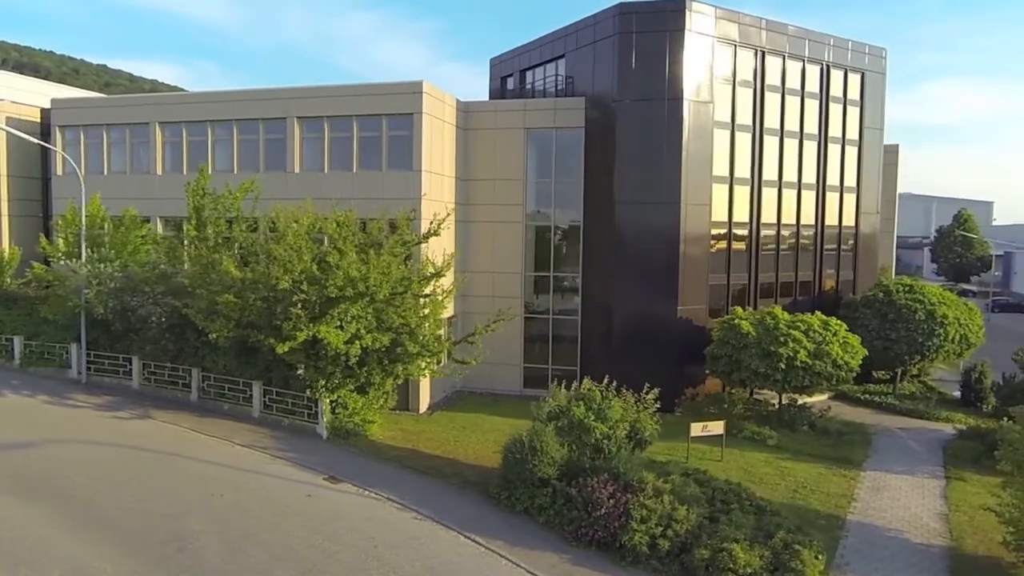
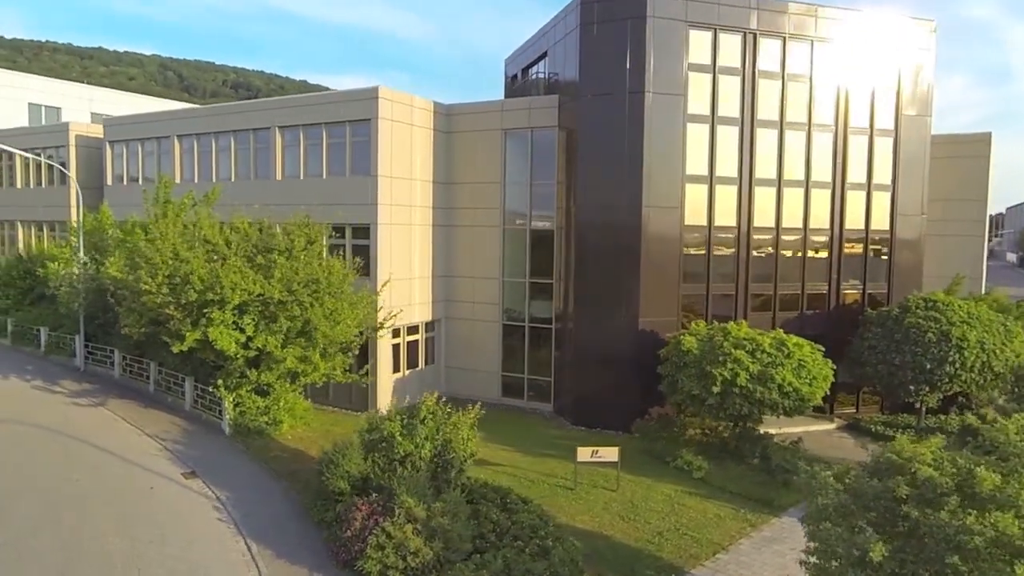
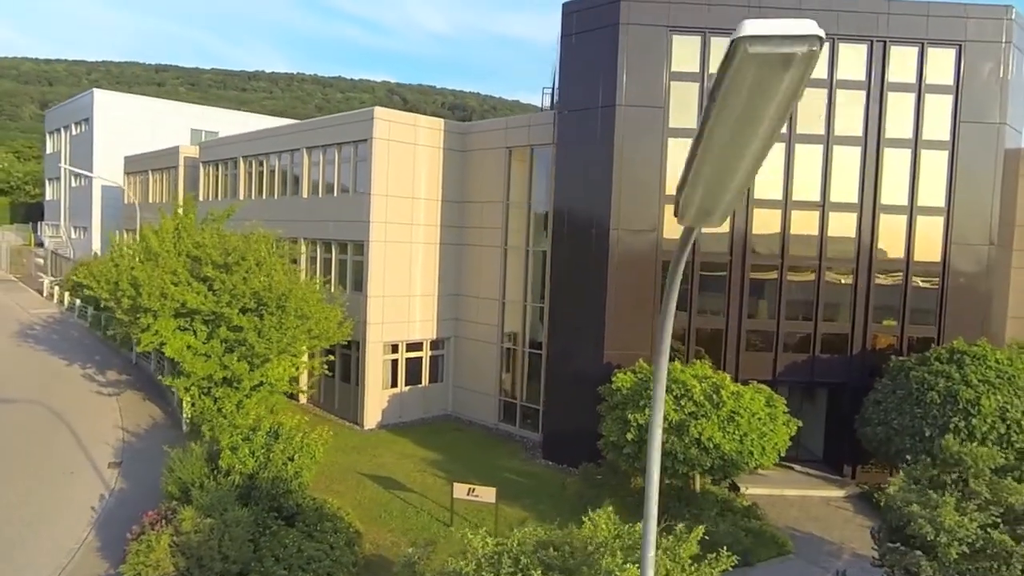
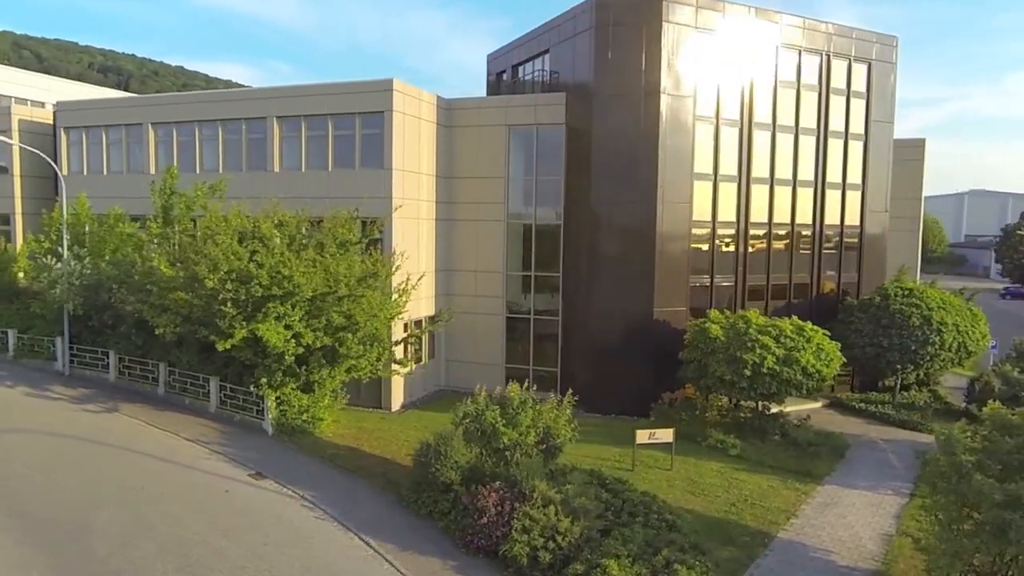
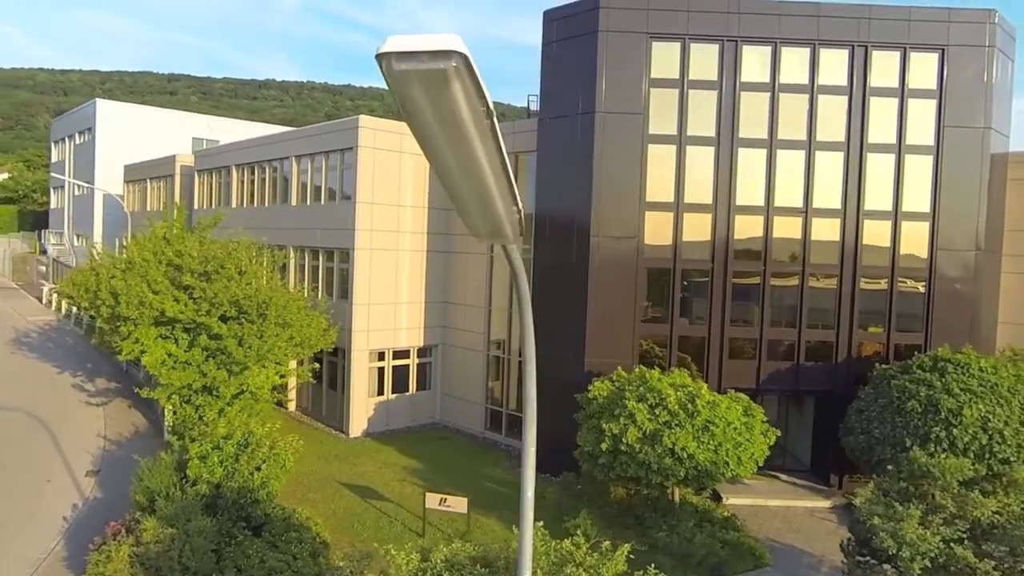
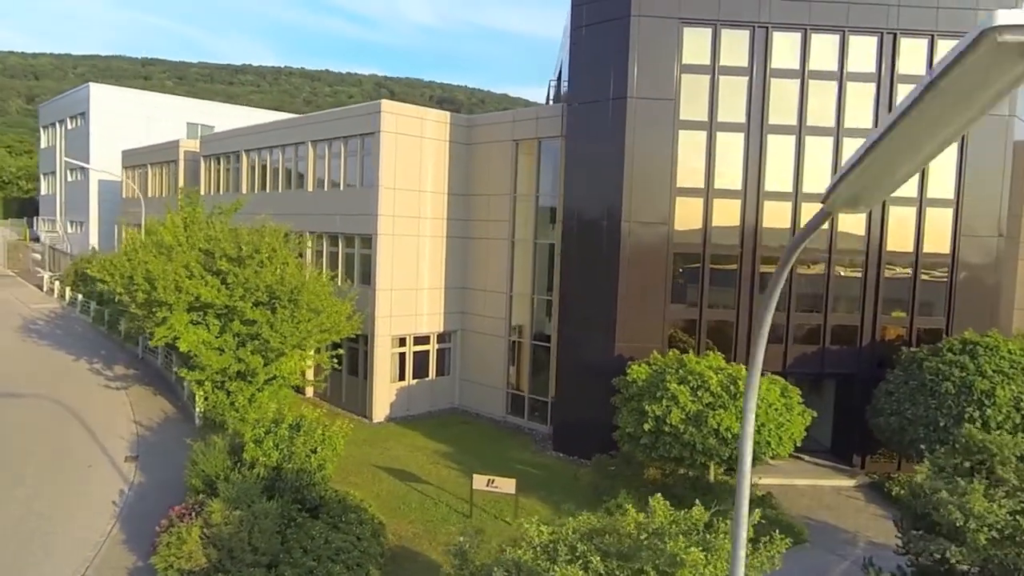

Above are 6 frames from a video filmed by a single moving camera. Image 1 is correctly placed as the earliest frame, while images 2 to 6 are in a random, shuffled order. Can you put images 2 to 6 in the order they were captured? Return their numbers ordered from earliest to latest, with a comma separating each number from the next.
4, 2, 6, 3, 5
